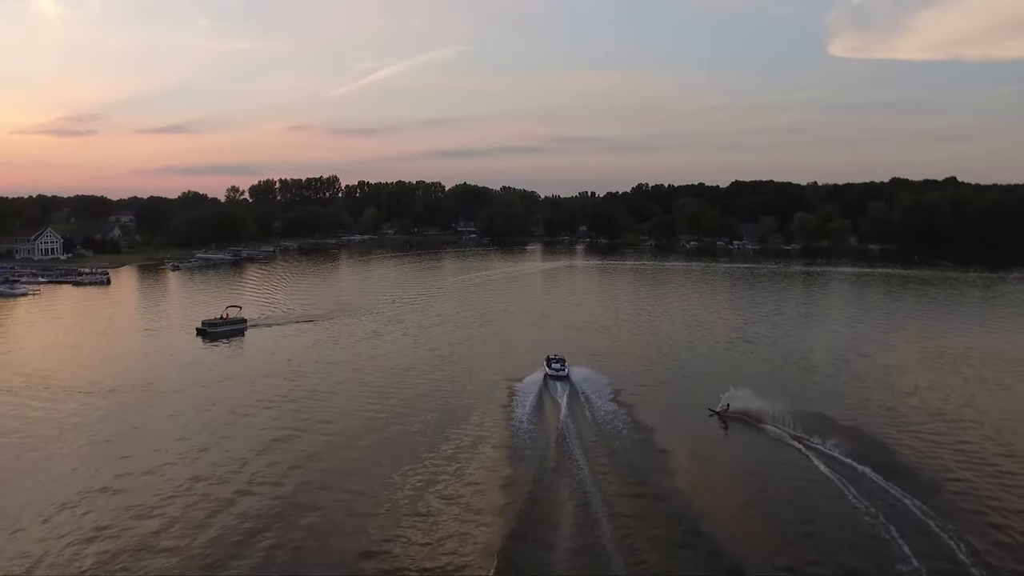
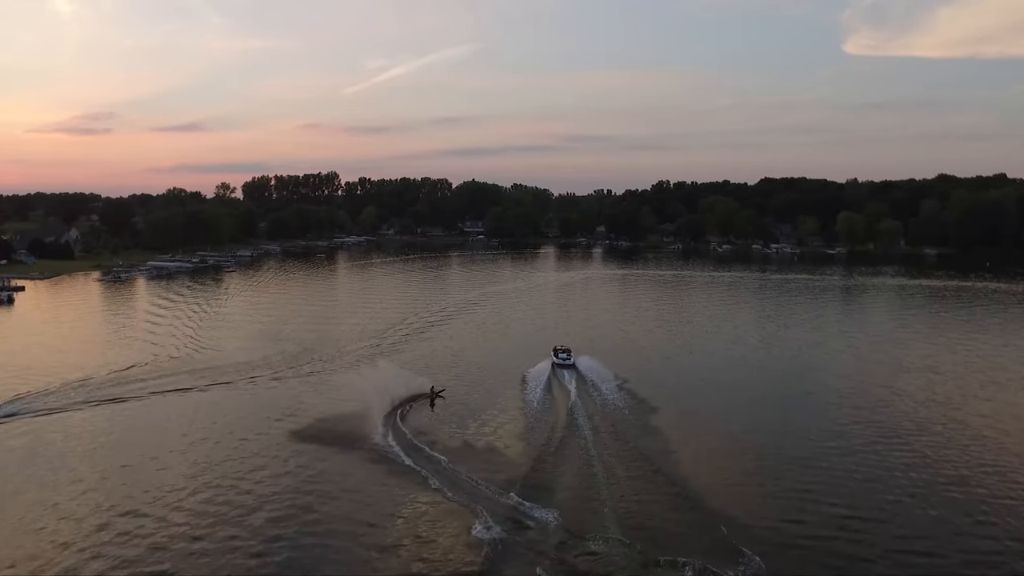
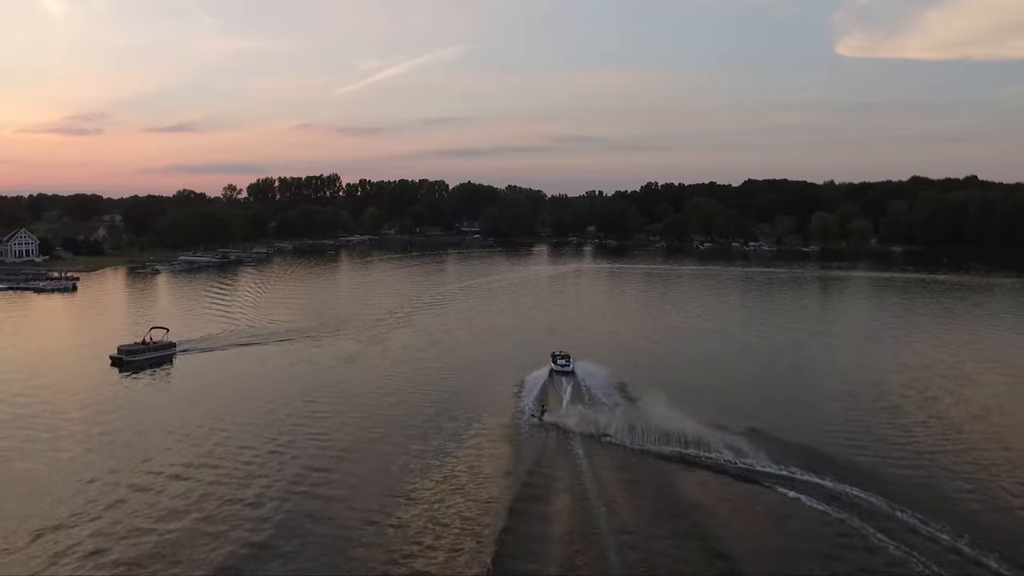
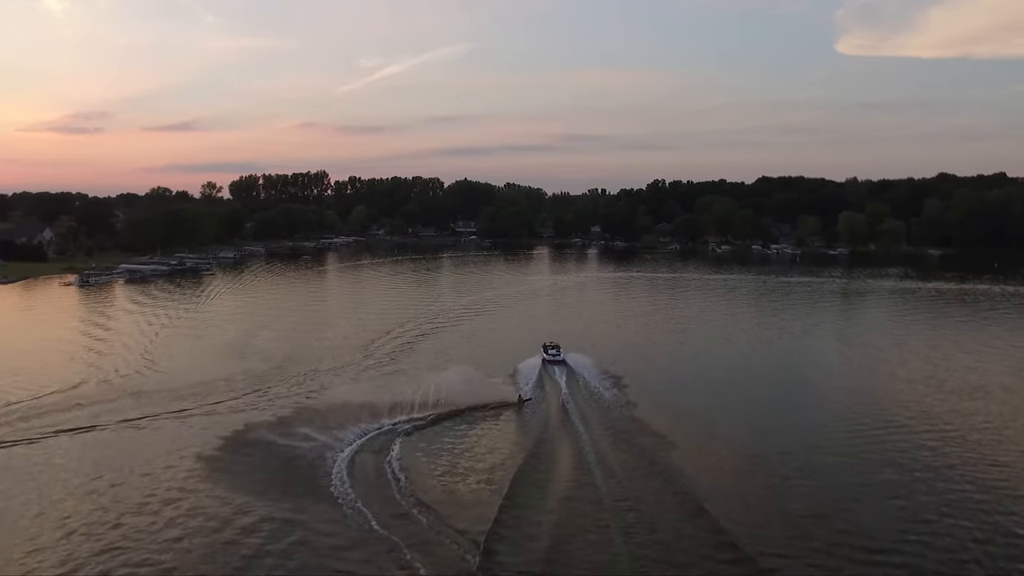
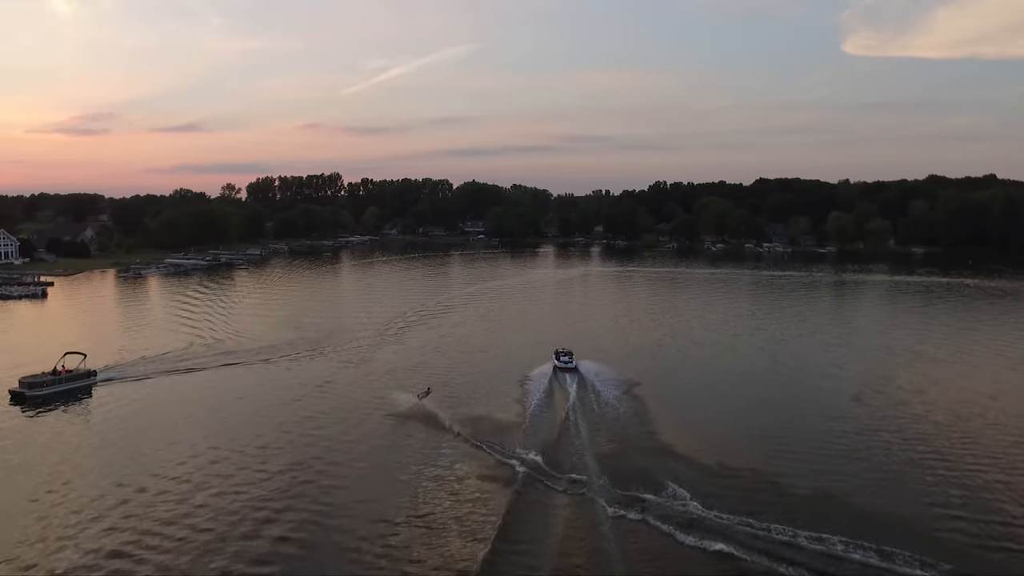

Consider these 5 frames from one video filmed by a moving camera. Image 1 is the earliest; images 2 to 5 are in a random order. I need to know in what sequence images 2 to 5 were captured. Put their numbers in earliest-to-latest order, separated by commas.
3, 5, 2, 4
